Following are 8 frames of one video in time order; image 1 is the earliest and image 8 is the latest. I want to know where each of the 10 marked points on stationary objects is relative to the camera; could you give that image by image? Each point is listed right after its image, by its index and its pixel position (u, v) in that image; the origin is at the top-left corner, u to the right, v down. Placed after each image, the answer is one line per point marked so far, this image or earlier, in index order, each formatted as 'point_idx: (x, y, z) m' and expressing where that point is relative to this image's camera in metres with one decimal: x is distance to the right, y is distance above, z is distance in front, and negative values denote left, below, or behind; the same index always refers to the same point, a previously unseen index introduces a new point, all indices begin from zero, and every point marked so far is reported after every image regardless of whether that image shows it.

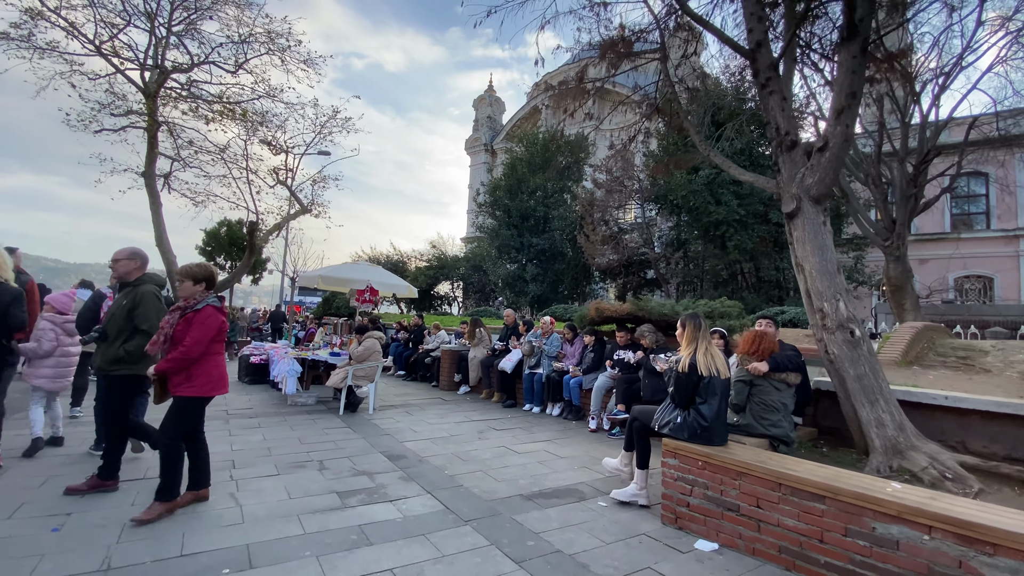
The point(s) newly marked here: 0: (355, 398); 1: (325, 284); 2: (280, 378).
0: (-2.8, -2.0, +8.4) m
1: (-3.8, +0.1, +9.6) m
2: (-4.4, -1.7, +8.9) m
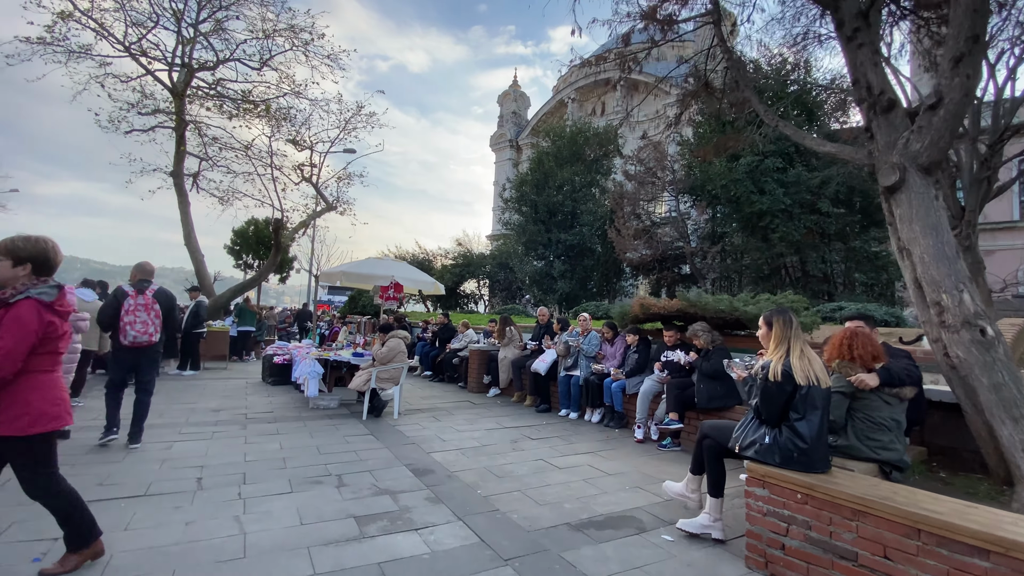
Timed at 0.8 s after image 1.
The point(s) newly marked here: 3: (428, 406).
0: (-2.2, -1.9, +7.8) m
1: (-3.2, +0.1, +9.0) m
2: (-3.8, -1.6, +8.4) m
3: (-1.5, -2.2, +8.8) m
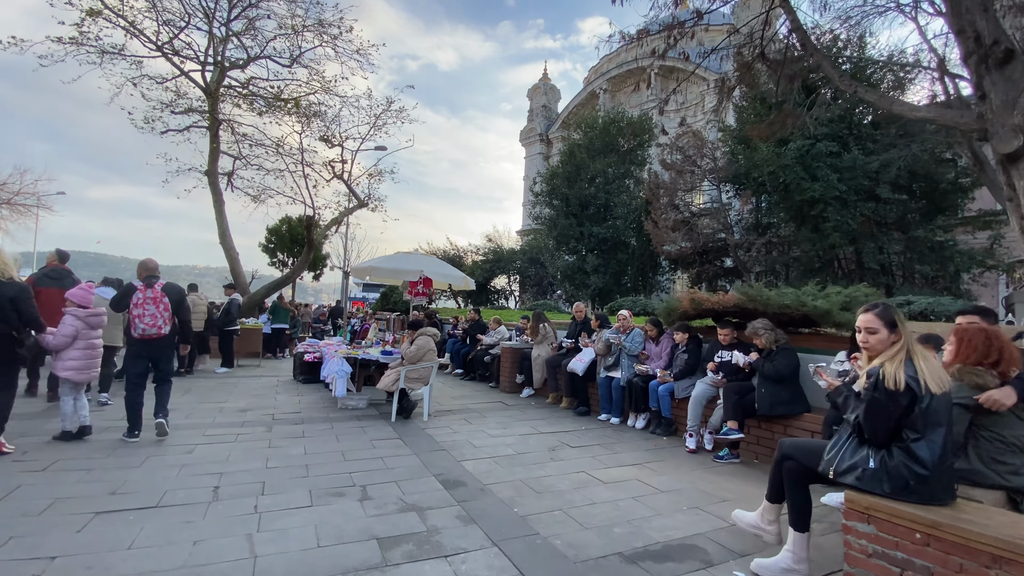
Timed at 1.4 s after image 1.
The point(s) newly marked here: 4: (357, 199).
0: (-1.6, -1.8, +7.4) m
1: (-2.5, +0.2, +8.7) m
2: (-3.2, -1.6, +8.1) m
3: (-0.9, -2.1, +8.3) m
4: (-6.3, +3.6, +19.1) m
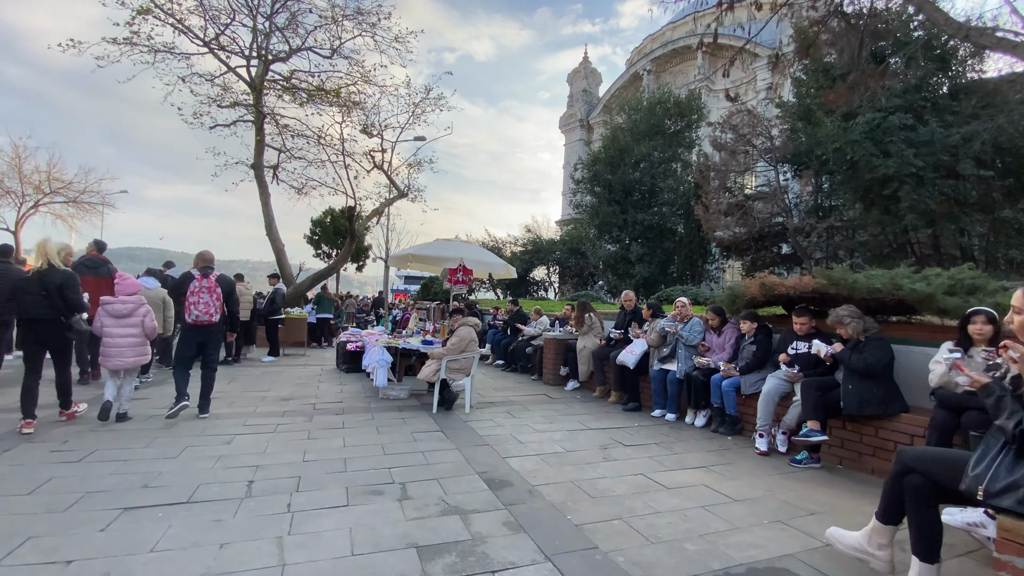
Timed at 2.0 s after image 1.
0: (-1.0, -1.6, +7.1) m
1: (-1.8, +0.4, +8.4) m
2: (-2.4, -1.4, +7.9) m
3: (-0.1, -1.9, +7.9) m
4: (-4.6, +4.0, +19.0) m
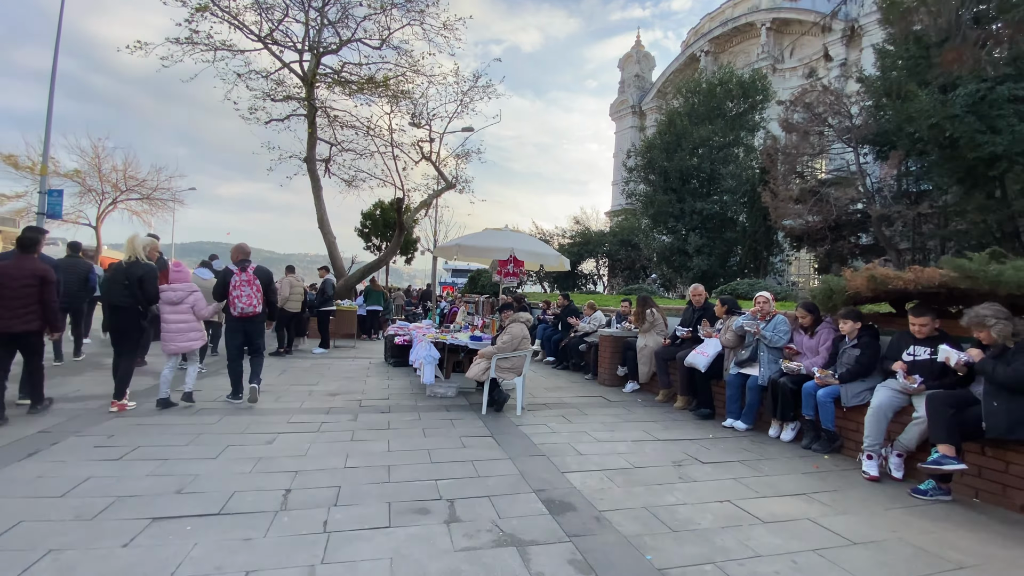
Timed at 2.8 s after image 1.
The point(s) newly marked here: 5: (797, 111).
0: (-0.2, -1.5, +6.6) m
1: (-0.8, +0.5, +7.9) m
2: (-1.5, -1.2, +7.6) m
3: (+0.7, -1.8, +7.4) m
4: (-2.7, +4.3, +18.7) m
5: (+11.4, +7.1, +18.9) m
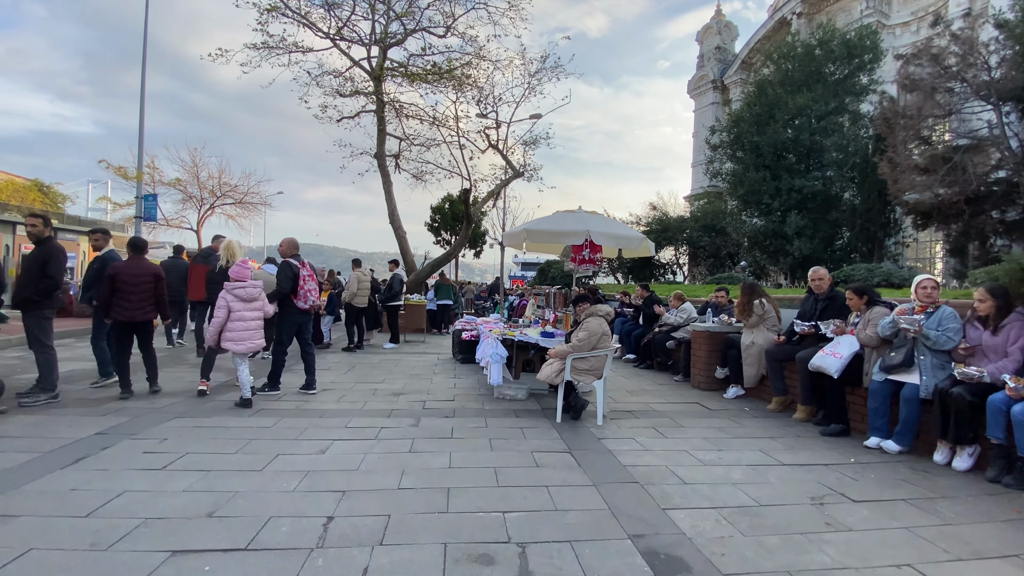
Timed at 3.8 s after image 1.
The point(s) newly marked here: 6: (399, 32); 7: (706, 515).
0: (+0.8, -1.4, +5.7) m
1: (+0.3, +0.7, +7.1) m
2: (-0.4, -1.1, +6.8) m
3: (+1.8, -1.6, +6.3) m
4: (0.0, +4.6, +18.0) m
5: (+14.0, +7.6, +16.0) m
6: (-4.0, +9.0, +16.6) m
7: (+1.4, -1.6, +3.4) m
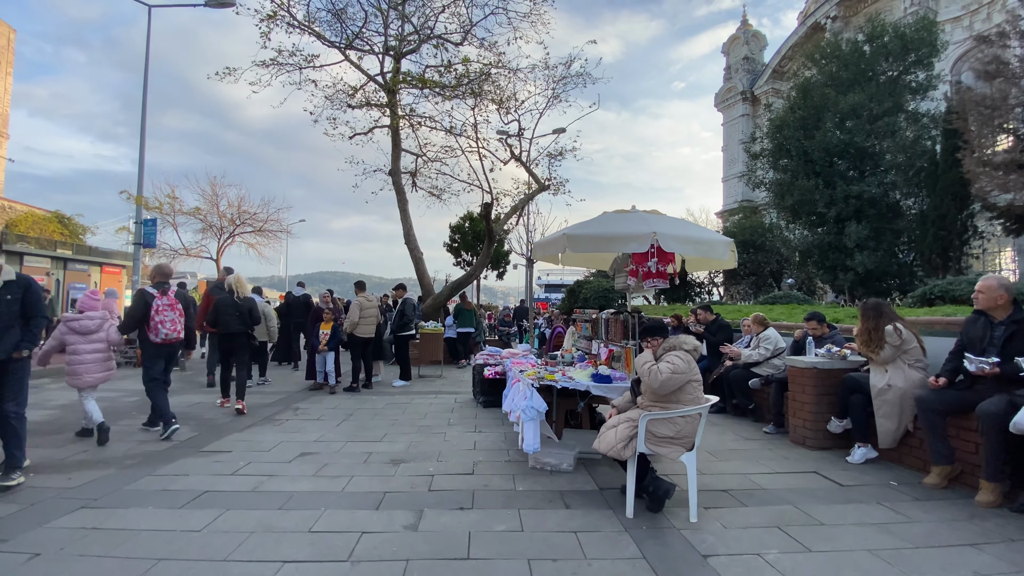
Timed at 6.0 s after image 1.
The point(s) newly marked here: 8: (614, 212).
0: (+1.2, -1.6, +3.8) m
1: (+0.7, +0.4, +5.3) m
2: (0.0, -1.4, +5.0) m
3: (+2.2, -1.8, +4.4) m
4: (+0.9, +3.7, +16.4) m
5: (+14.7, +7.2, +14.0) m
6: (-3.3, +8.1, +15.4) m
7: (+1.7, -1.7, +1.5) m
8: (+1.2, +0.9, +5.4) m
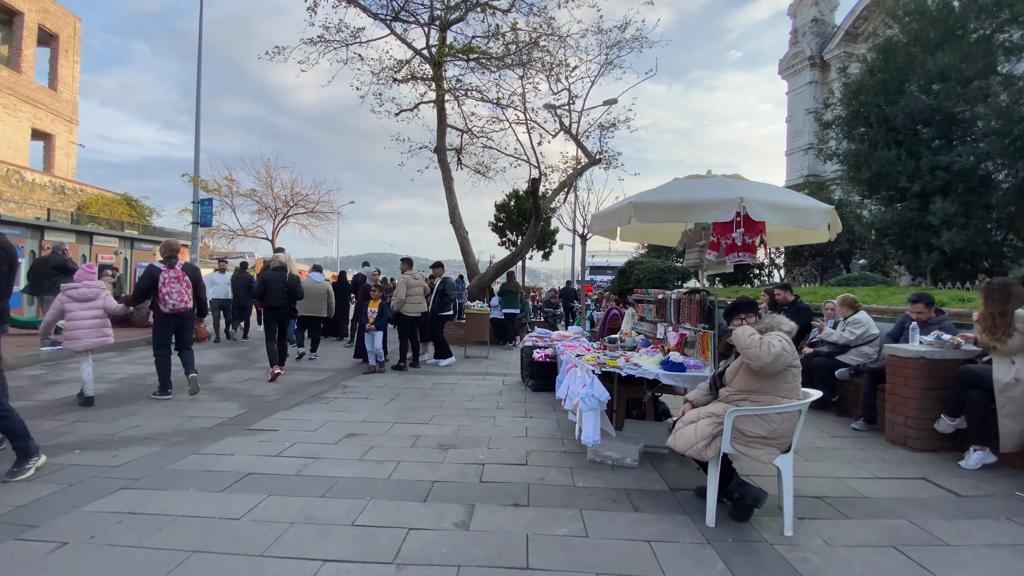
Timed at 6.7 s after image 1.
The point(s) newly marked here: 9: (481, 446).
0: (+1.6, -1.4, +3.3) m
1: (+1.3, +0.6, +4.7) m
2: (+0.6, -1.1, +4.6) m
3: (+2.7, -1.6, +3.8) m
4: (+2.5, +4.4, +15.7) m
5: (+16.0, +7.6, +11.8) m
6: (-1.7, +8.8, +14.9) m
7: (+1.9, -1.6, +1.0) m
8: (+1.8, +1.1, +4.8) m
9: (-0.3, -1.6, +4.7) m
